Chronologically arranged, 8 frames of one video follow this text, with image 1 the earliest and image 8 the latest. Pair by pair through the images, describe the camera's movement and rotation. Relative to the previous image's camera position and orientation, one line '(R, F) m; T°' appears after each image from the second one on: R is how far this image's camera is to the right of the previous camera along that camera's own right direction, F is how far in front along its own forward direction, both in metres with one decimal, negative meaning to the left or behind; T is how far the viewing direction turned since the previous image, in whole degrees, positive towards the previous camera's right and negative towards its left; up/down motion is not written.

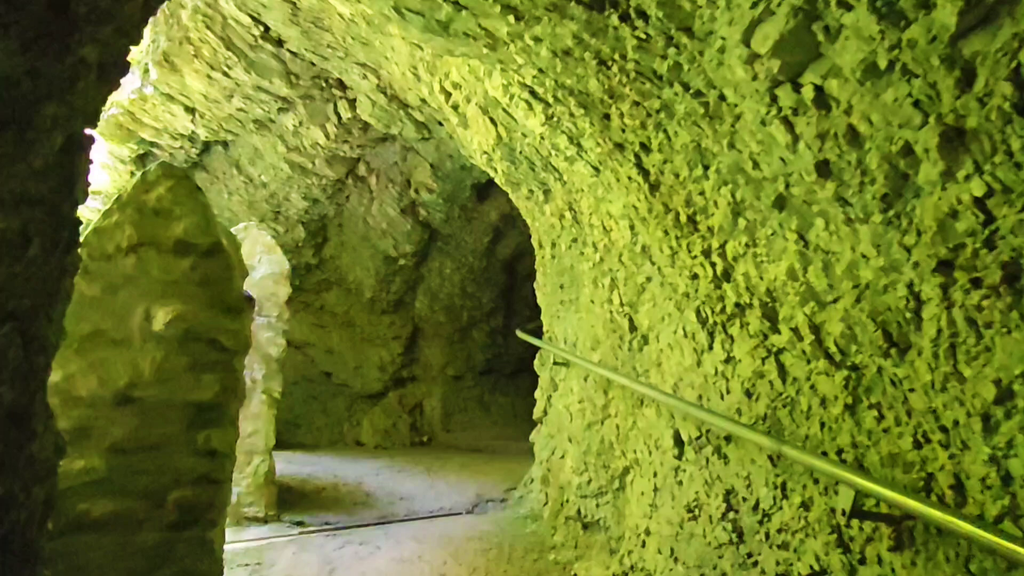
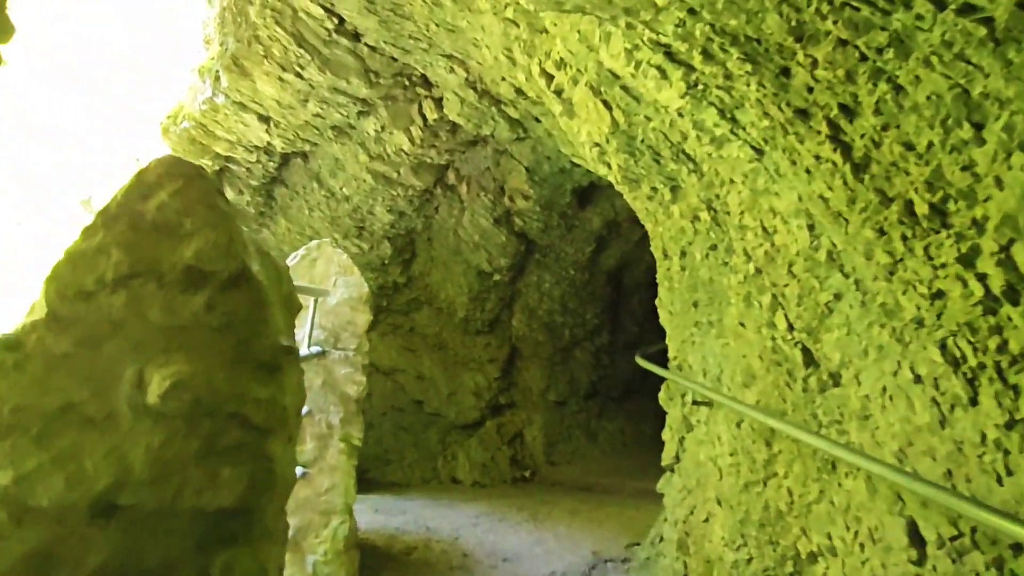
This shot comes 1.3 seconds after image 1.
(-0.1, +0.4) m; -7°
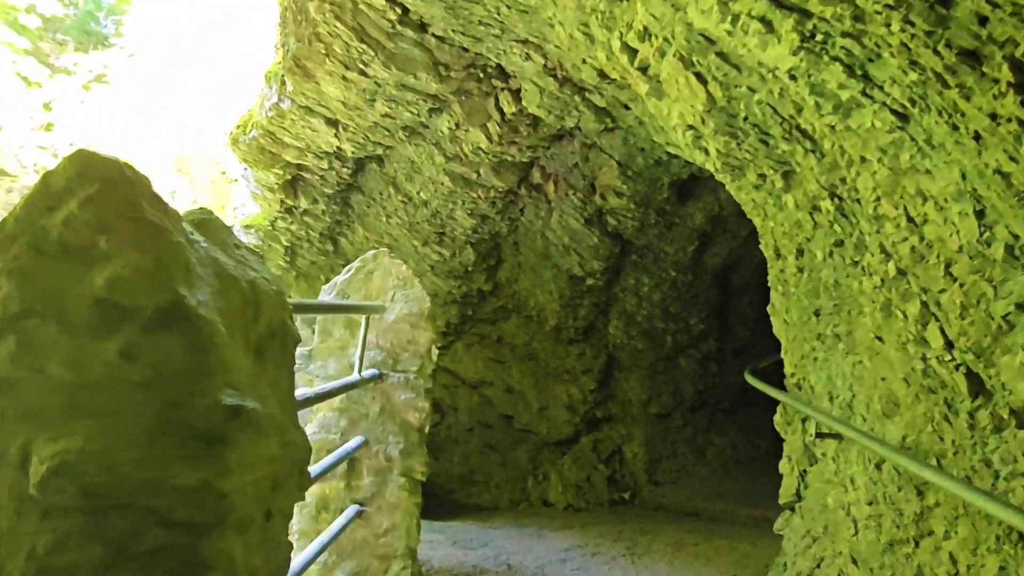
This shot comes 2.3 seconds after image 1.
(+0.1, +0.3) m; -8°
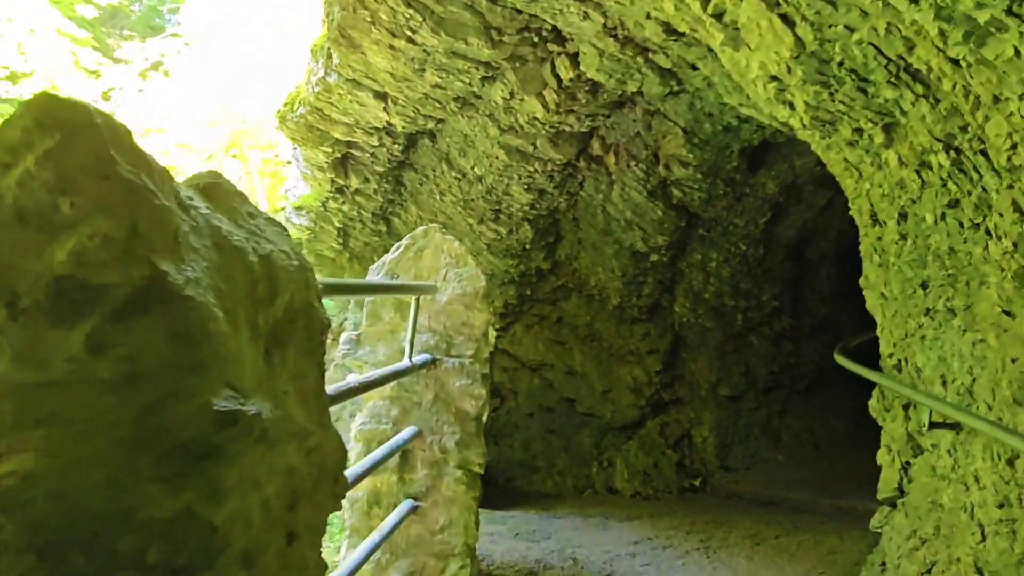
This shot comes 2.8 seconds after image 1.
(0.0, +0.1) m; -5°
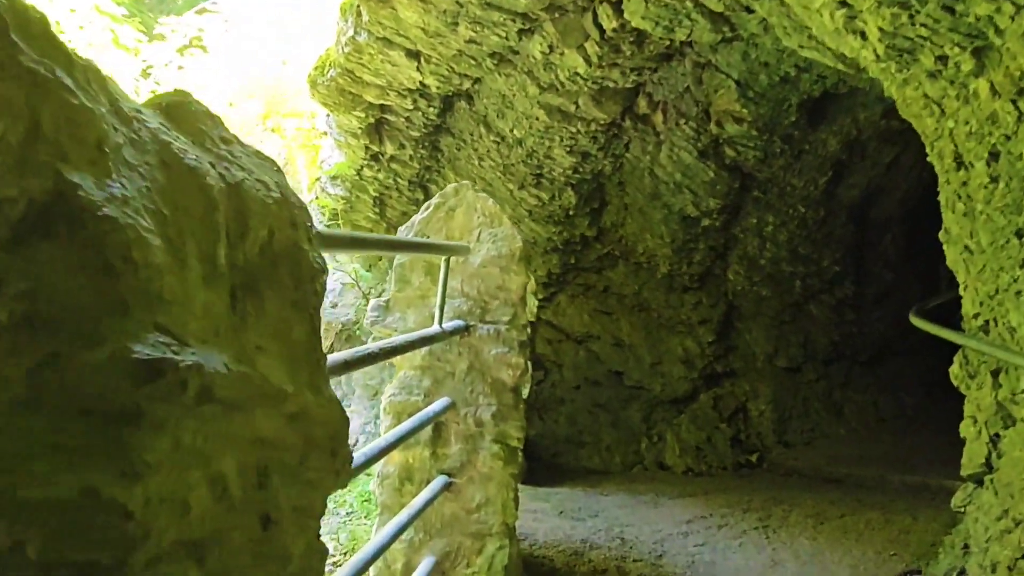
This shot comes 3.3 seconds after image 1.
(0.0, +0.1) m; -4°
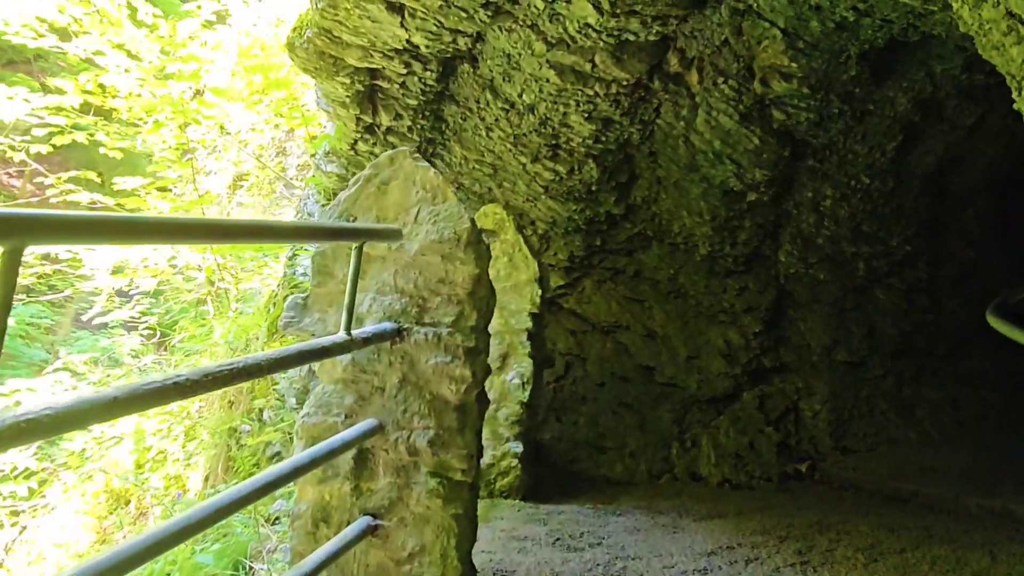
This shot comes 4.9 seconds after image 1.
(+0.2, +0.3) m; -5°
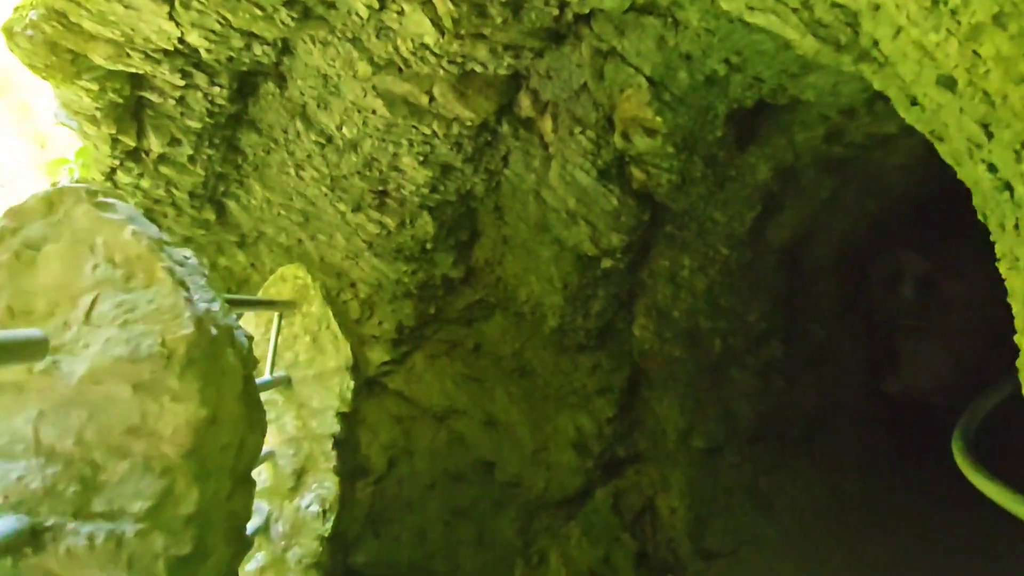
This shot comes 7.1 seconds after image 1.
(+0.1, +0.5) m; +13°
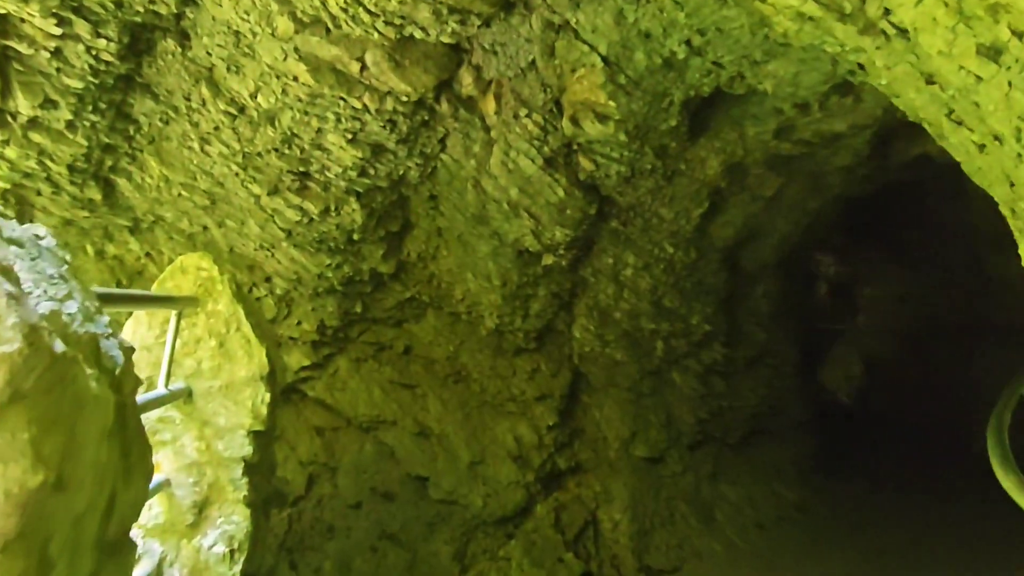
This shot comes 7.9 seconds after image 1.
(-0.1, +0.2) m; +7°
